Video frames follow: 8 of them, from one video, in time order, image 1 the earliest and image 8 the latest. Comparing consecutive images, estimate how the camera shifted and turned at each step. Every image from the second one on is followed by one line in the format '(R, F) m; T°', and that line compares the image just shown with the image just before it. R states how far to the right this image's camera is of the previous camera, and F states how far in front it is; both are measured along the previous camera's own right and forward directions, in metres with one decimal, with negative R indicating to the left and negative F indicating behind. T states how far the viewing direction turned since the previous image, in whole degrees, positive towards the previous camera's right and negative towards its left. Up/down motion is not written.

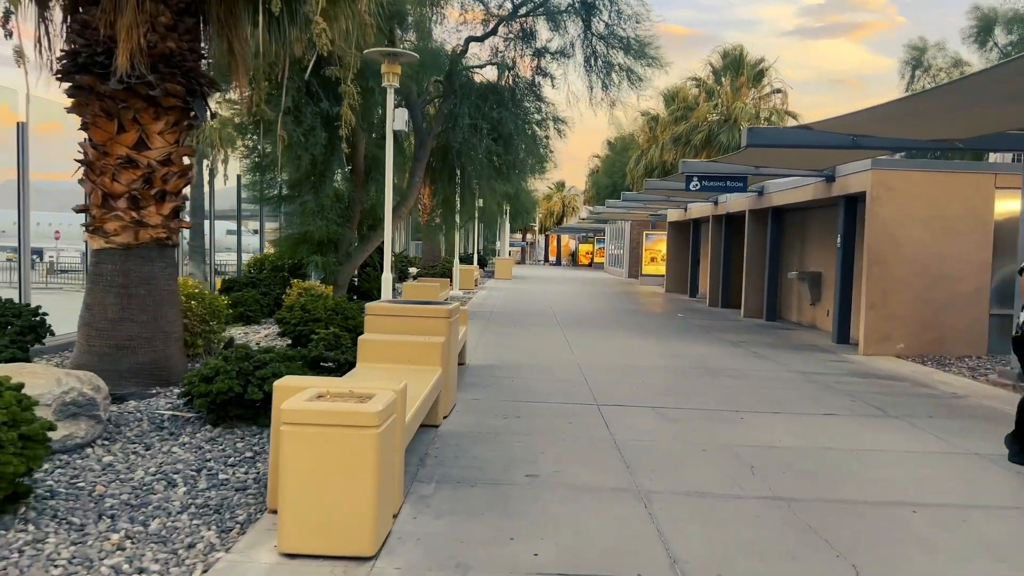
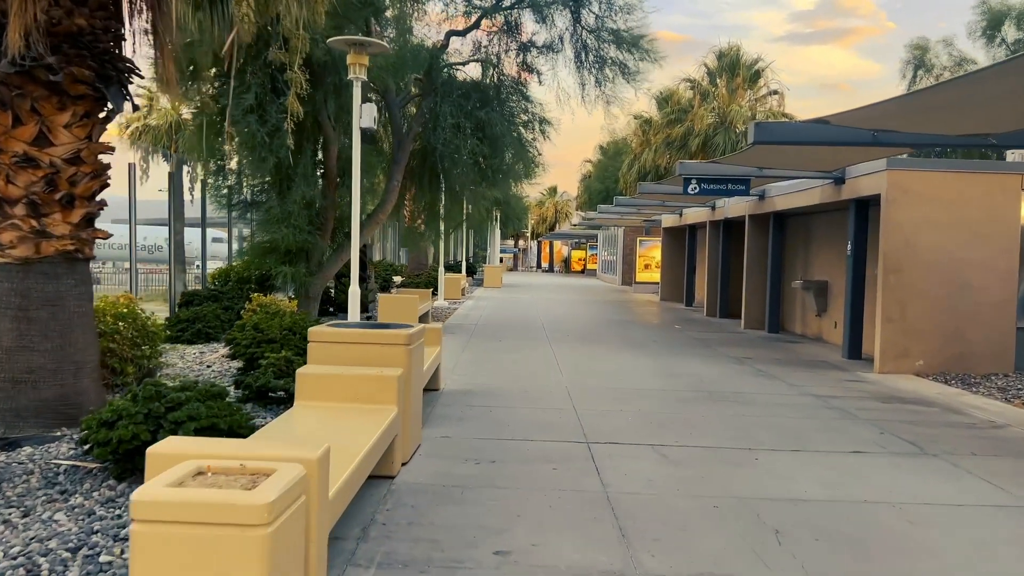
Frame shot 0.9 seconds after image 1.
(+0.2, +1.2) m; 0°
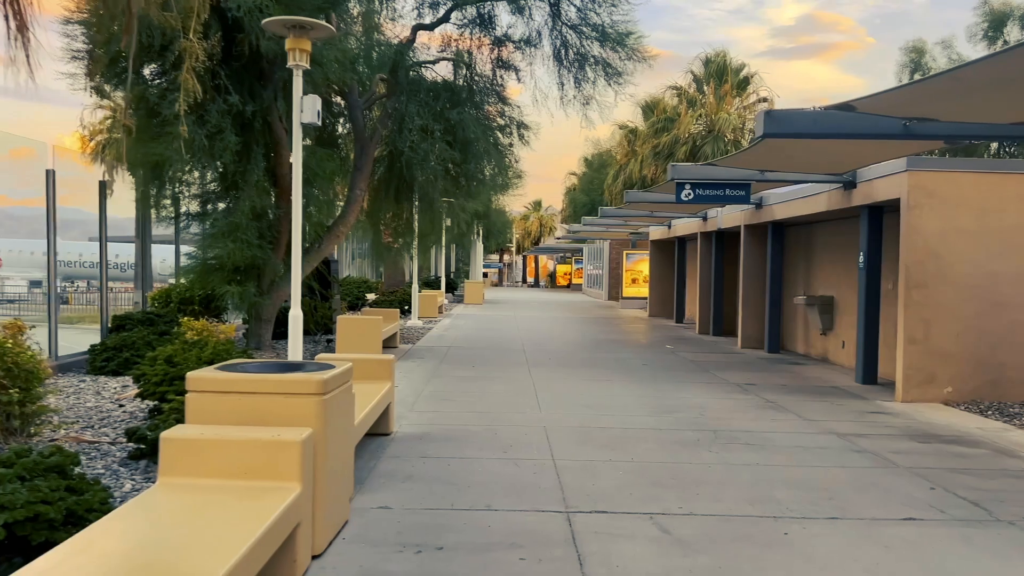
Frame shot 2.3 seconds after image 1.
(+0.2, +1.5) m; +1°
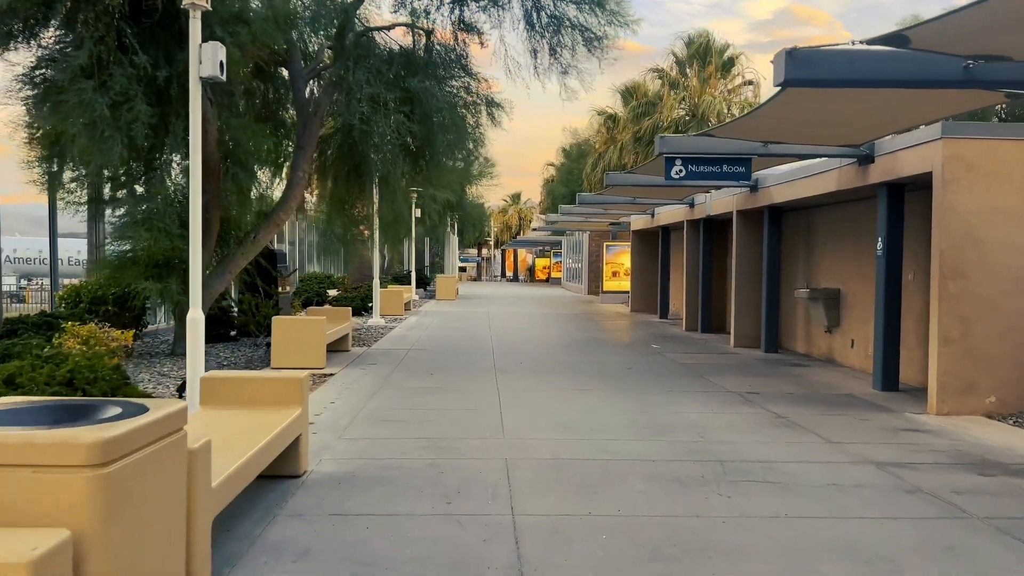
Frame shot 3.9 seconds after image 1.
(+0.2, +1.8) m; +1°
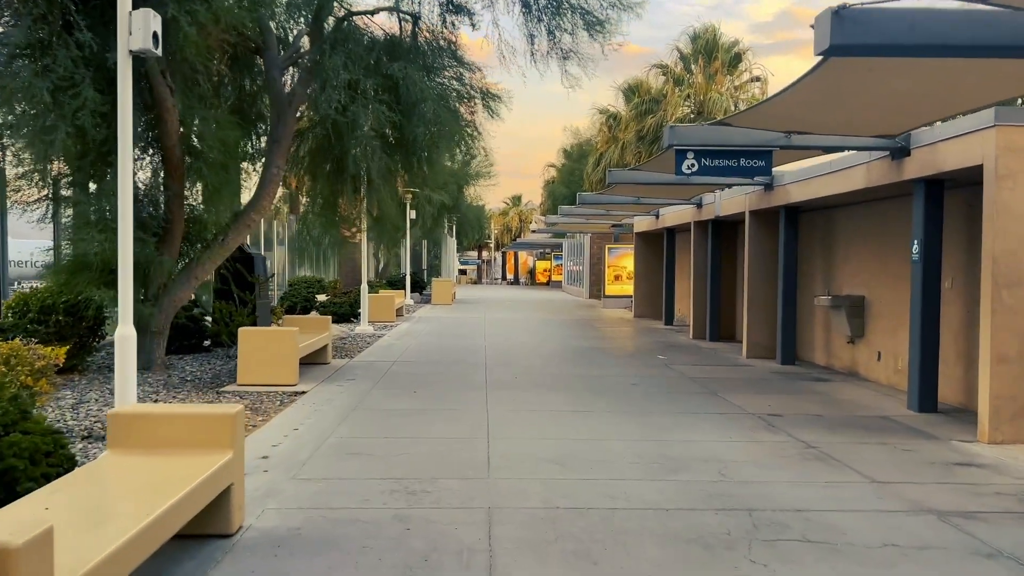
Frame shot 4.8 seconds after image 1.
(+0.1, +1.1) m; 0°
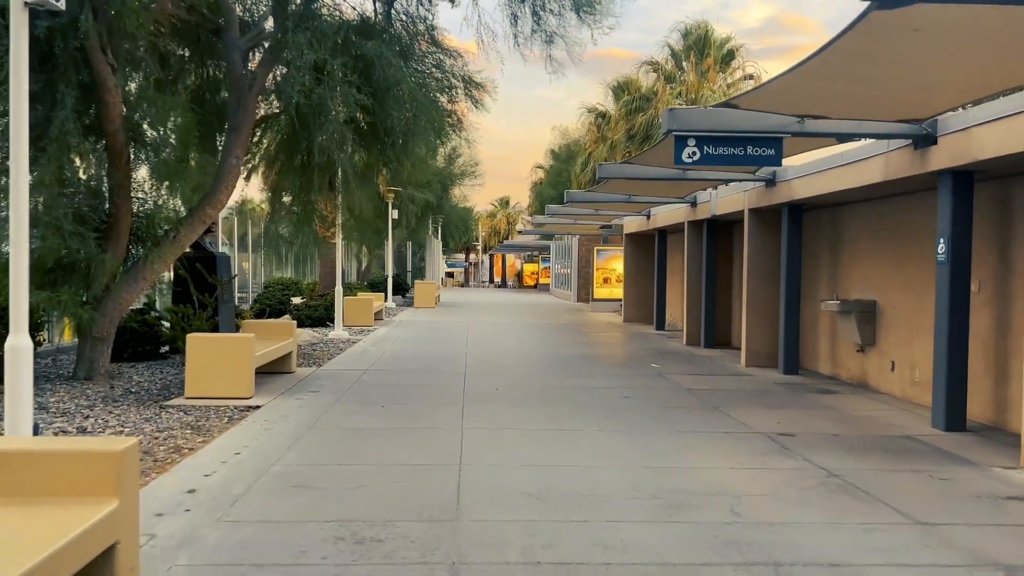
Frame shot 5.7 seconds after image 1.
(+0.1, +1.0) m; +1°
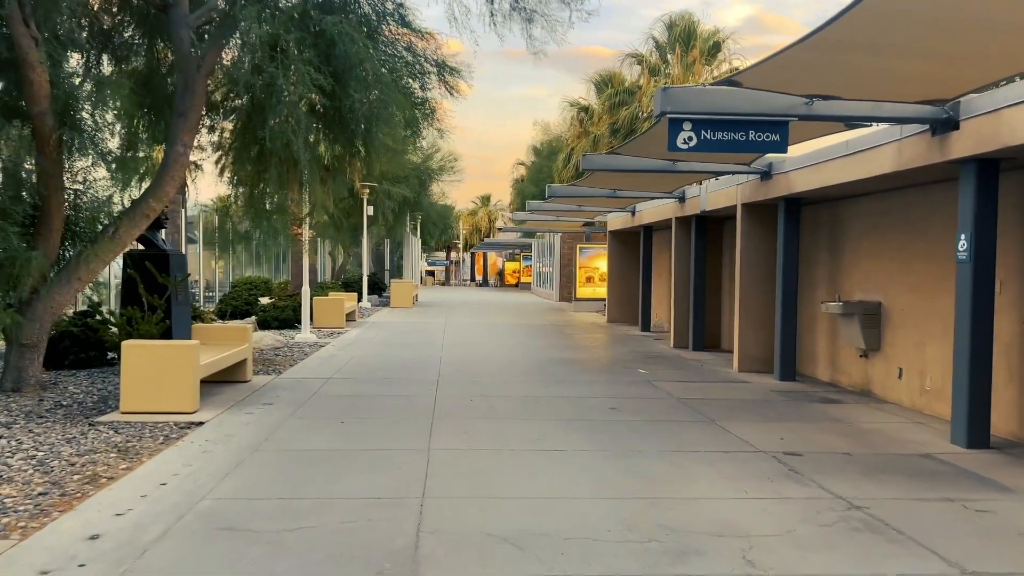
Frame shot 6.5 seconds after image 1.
(+0.1, +0.9) m; +1°
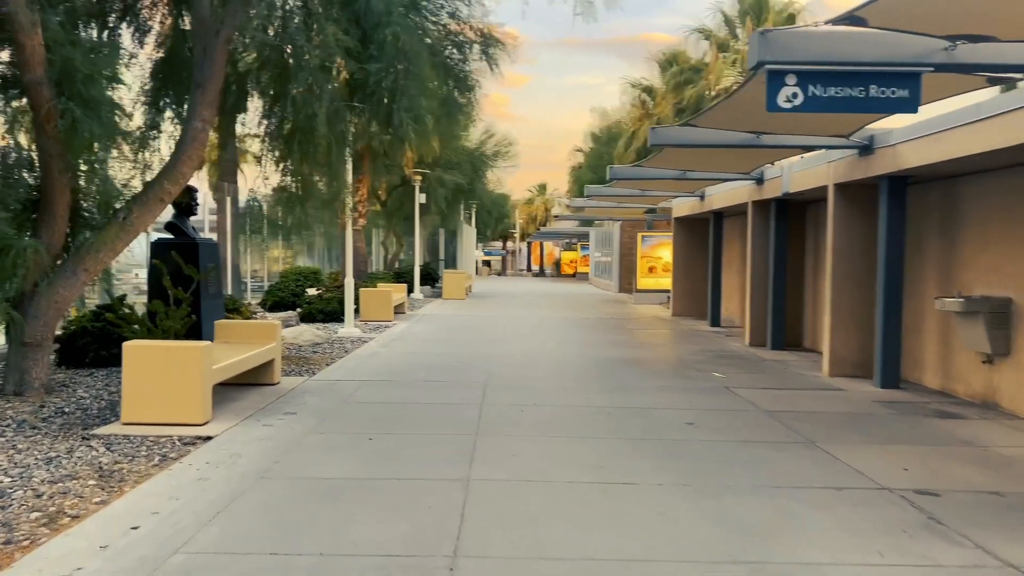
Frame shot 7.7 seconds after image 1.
(0.0, +1.3) m; -4°
